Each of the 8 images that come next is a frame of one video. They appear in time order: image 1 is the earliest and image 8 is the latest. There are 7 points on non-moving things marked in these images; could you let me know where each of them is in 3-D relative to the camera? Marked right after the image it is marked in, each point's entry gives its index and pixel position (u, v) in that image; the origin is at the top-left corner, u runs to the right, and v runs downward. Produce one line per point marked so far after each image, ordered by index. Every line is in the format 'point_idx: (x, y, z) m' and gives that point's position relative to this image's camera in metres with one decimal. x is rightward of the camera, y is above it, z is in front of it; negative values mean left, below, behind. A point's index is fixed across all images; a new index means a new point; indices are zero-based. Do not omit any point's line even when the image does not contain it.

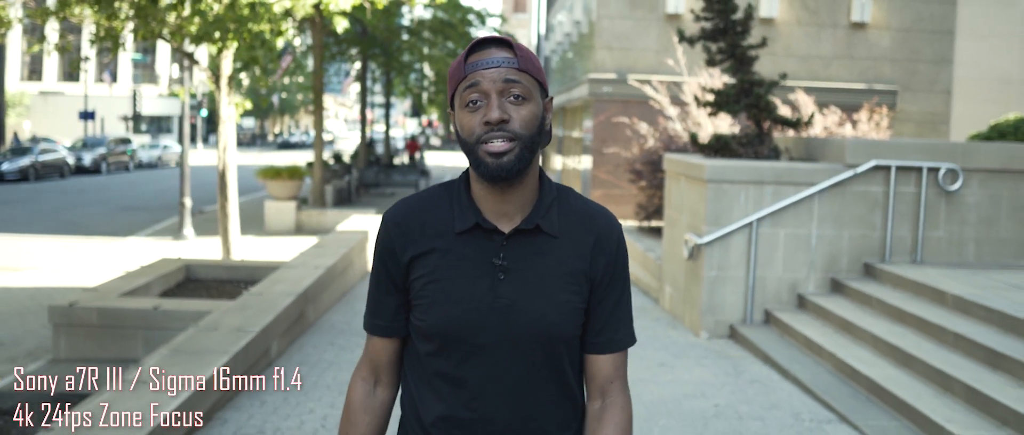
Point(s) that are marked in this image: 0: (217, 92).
0: (-4.4, +1.9, +17.1) m
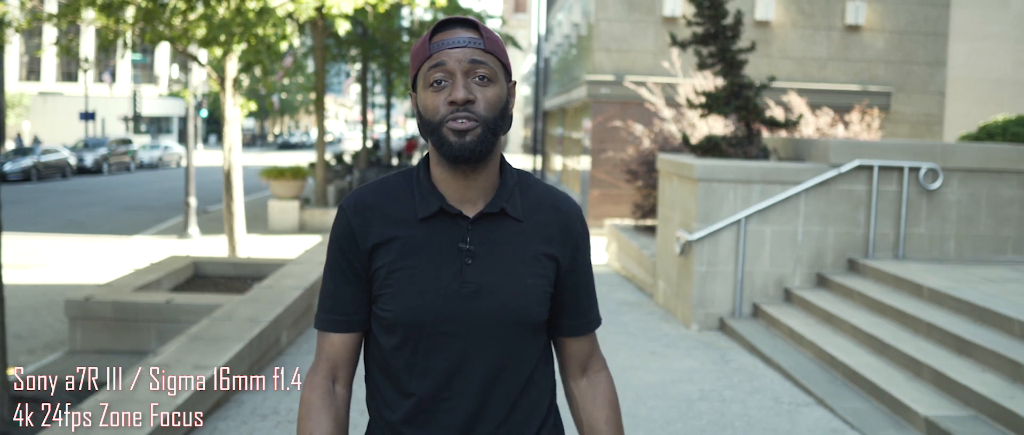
0: (-4.4, +1.9, +17.5) m
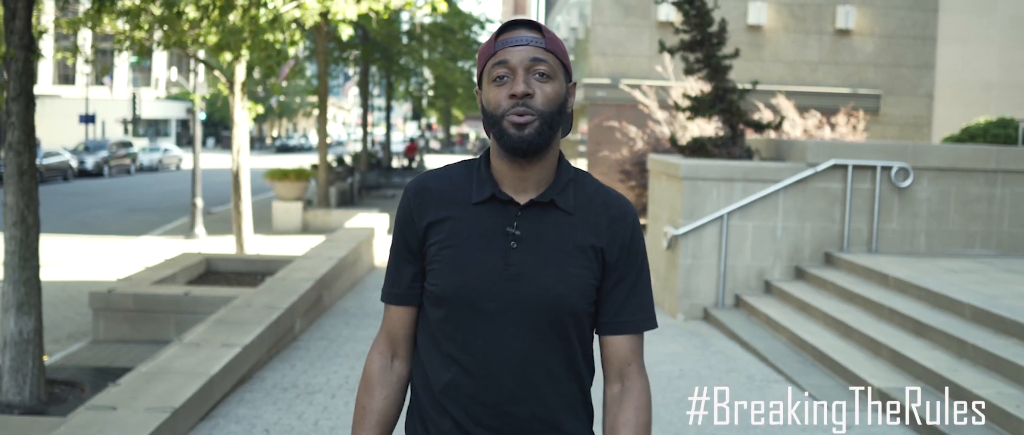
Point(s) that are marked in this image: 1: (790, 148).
0: (-4.4, +1.9, +18.1) m
1: (+2.7, +0.7, +11.4) m
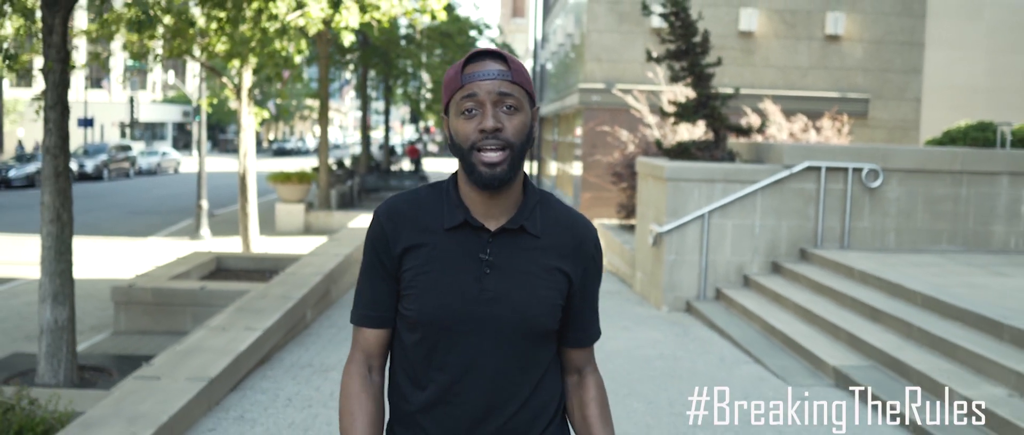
0: (-4.5, +1.9, +18.9) m
1: (+2.7, +0.7, +12.1) m
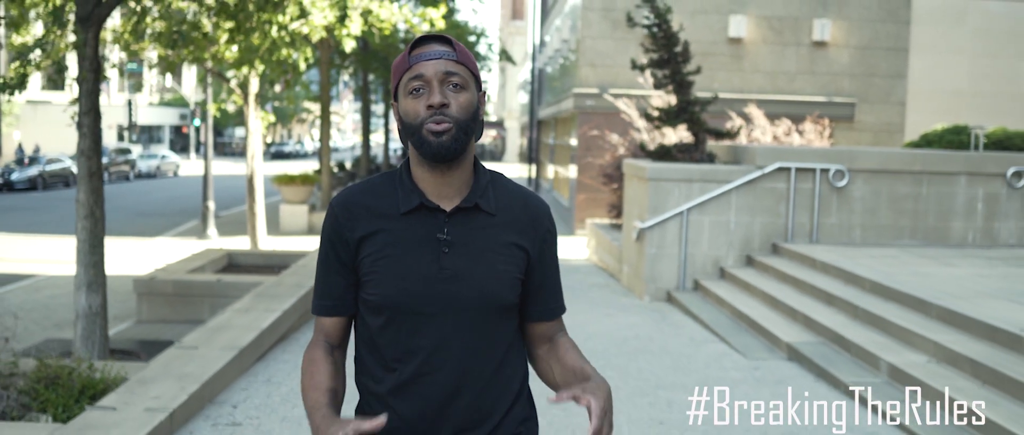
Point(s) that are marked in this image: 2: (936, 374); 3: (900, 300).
0: (-4.6, +1.9, +19.8) m
1: (+2.6, +0.7, +13.0) m
2: (+2.4, -0.9, +6.6) m
3: (+2.8, -0.6, +8.2) m
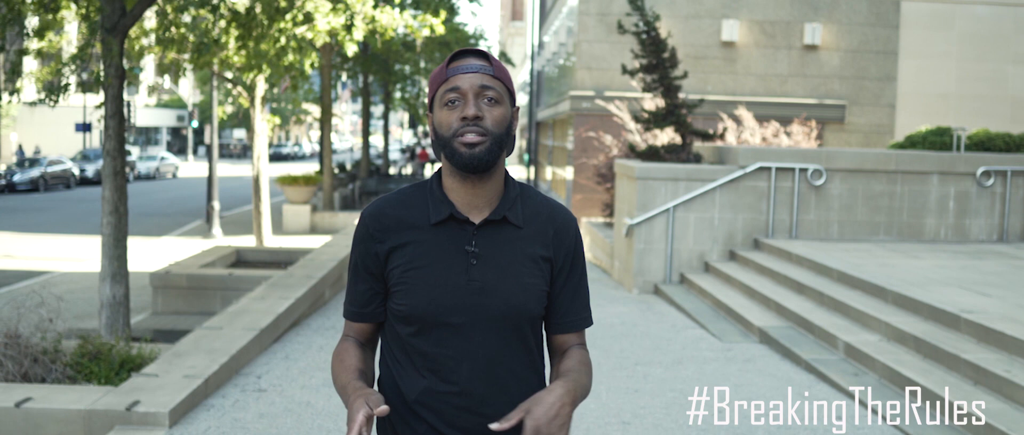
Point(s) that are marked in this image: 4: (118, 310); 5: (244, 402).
0: (-4.6, +1.9, +20.5) m
1: (+2.6, +0.8, +13.8) m
2: (+2.4, -0.8, +7.3) m
3: (+2.7, -0.5, +8.9) m
4: (-3.6, -0.8, +10.5) m
5: (-1.5, -1.0, +6.6) m
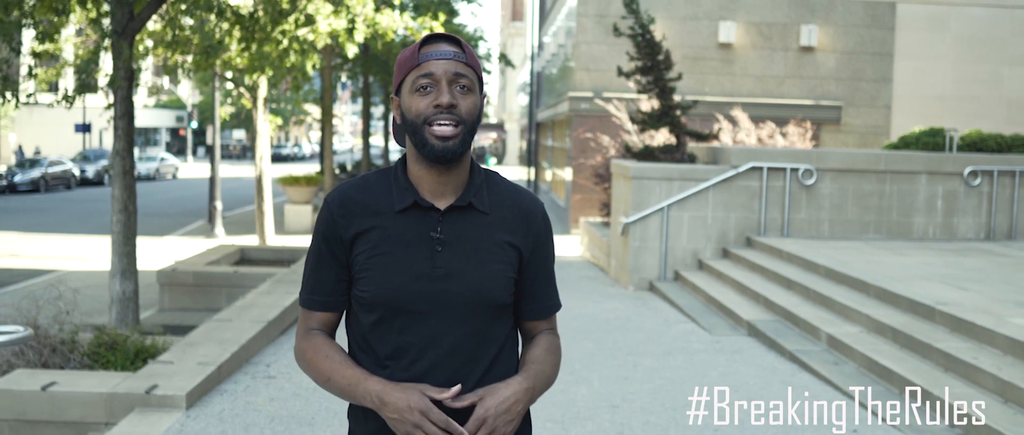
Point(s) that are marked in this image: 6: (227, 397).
0: (-4.6, +1.9, +20.8) m
1: (+2.6, +0.8, +14.1) m
2: (+2.3, -0.8, +7.6) m
3: (+2.7, -0.5, +9.2) m
4: (-3.6, -0.8, +10.9) m
5: (-1.6, -1.0, +7.0) m
6: (-1.7, -1.1, +6.8) m
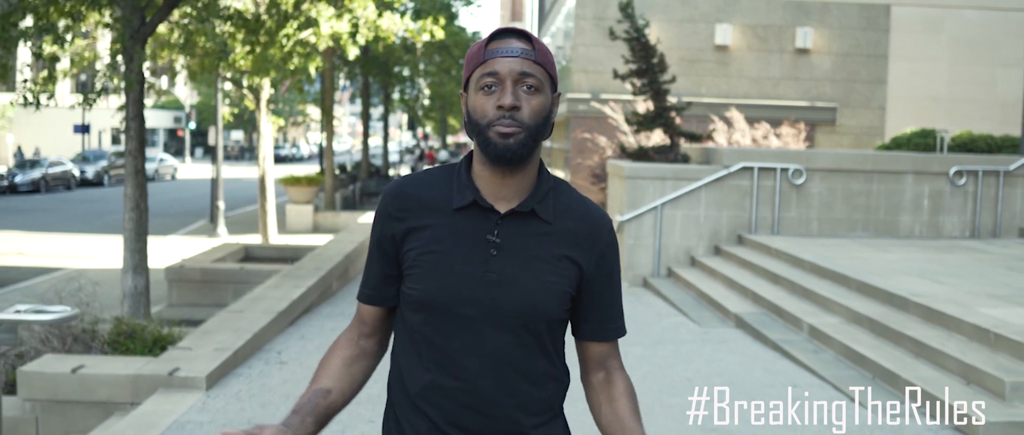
0: (-4.7, +1.9, +21.3) m
1: (+2.5, +0.8, +14.5) m
2: (+2.3, -0.8, +8.0) m
3: (+2.7, -0.5, +9.6) m
4: (-3.6, -0.8, +11.3) m
5: (-1.6, -1.0, +7.4) m
6: (-1.7, -1.0, +7.2) m
